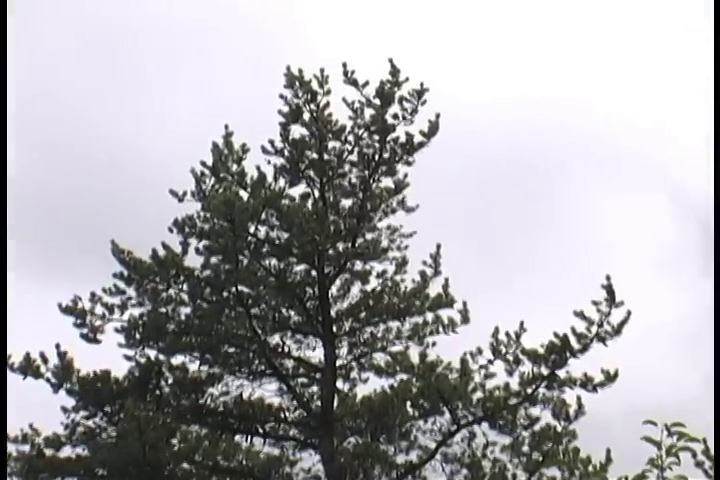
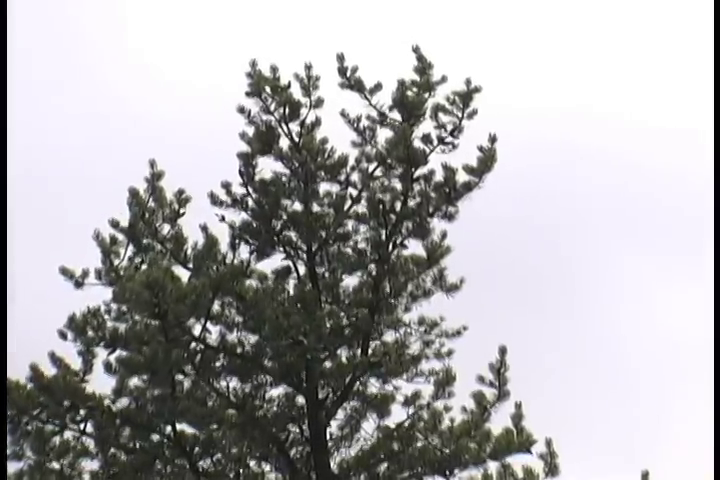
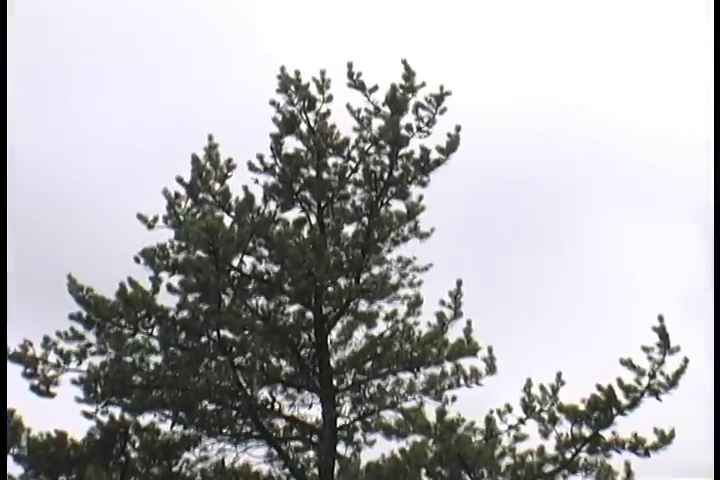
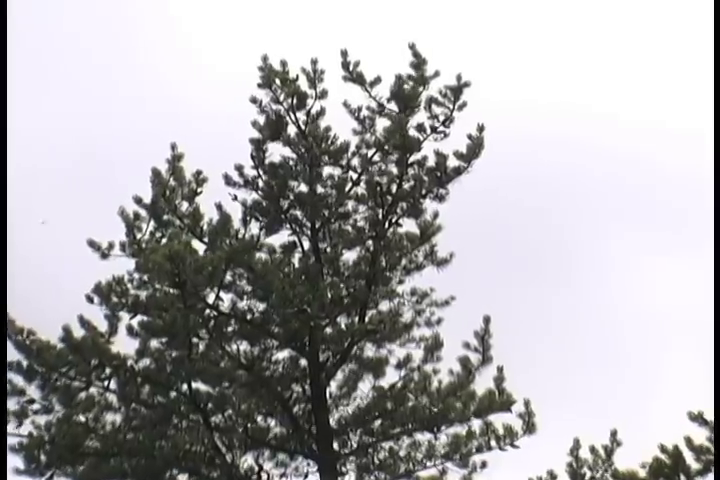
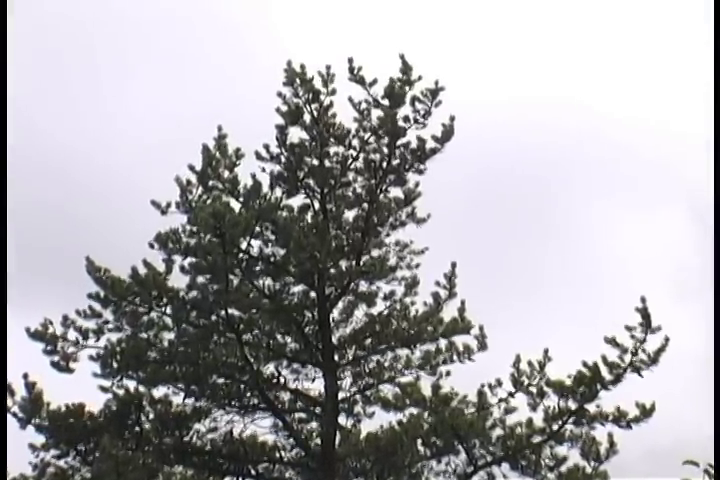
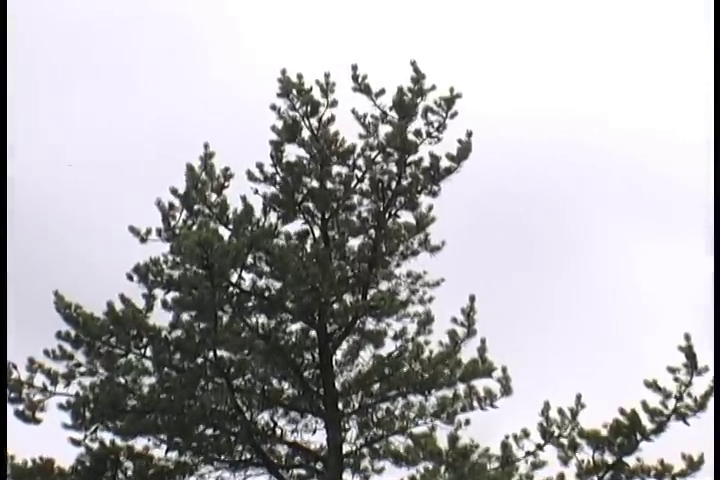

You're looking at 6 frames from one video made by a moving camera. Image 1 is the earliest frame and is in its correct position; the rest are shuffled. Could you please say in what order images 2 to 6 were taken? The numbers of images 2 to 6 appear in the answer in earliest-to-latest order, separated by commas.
5, 3, 6, 4, 2
